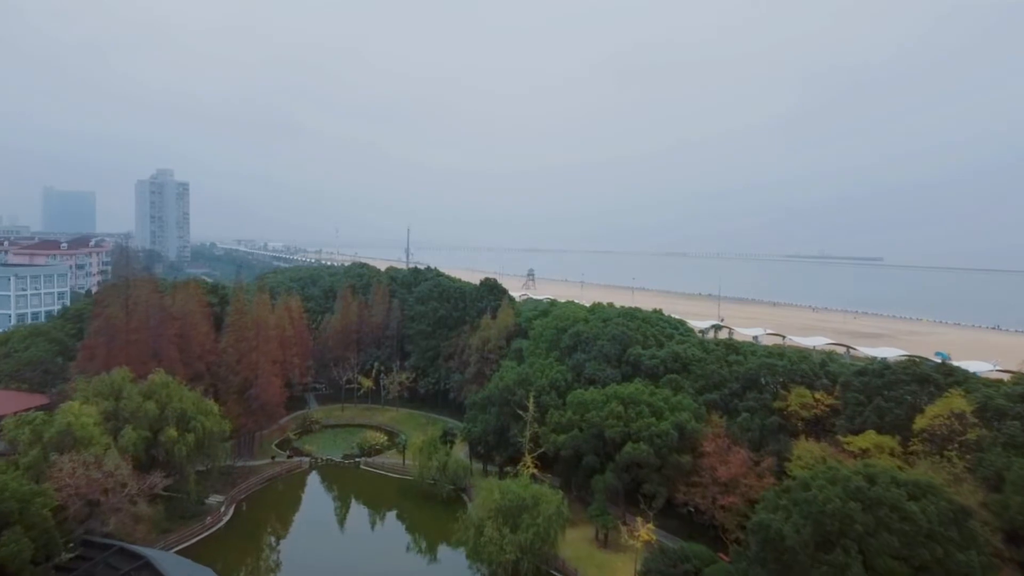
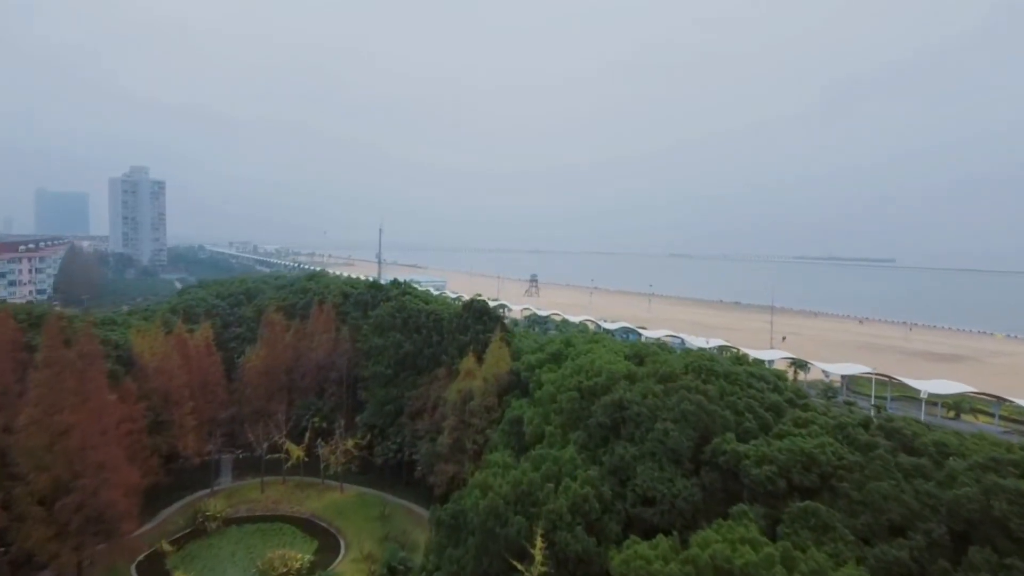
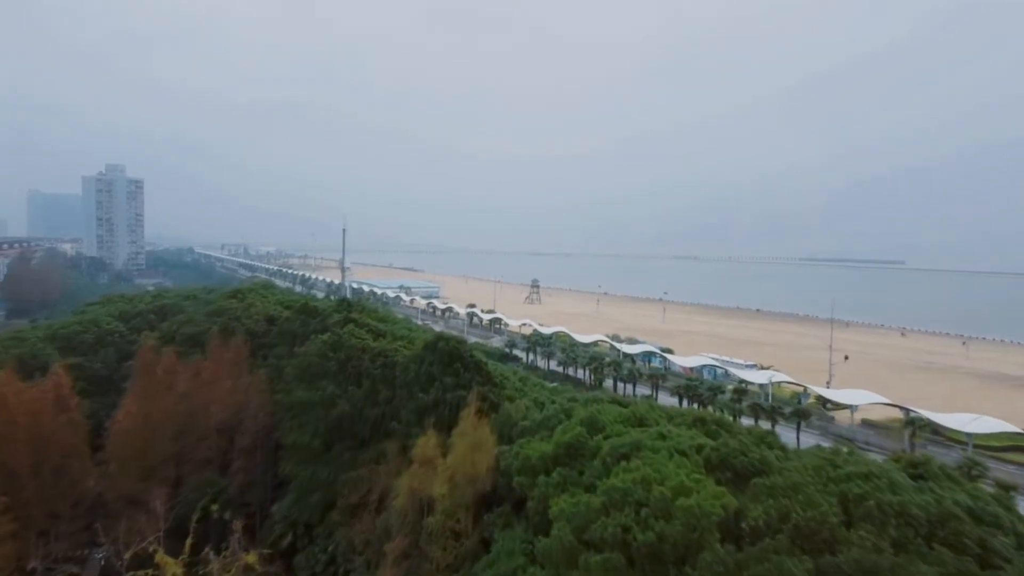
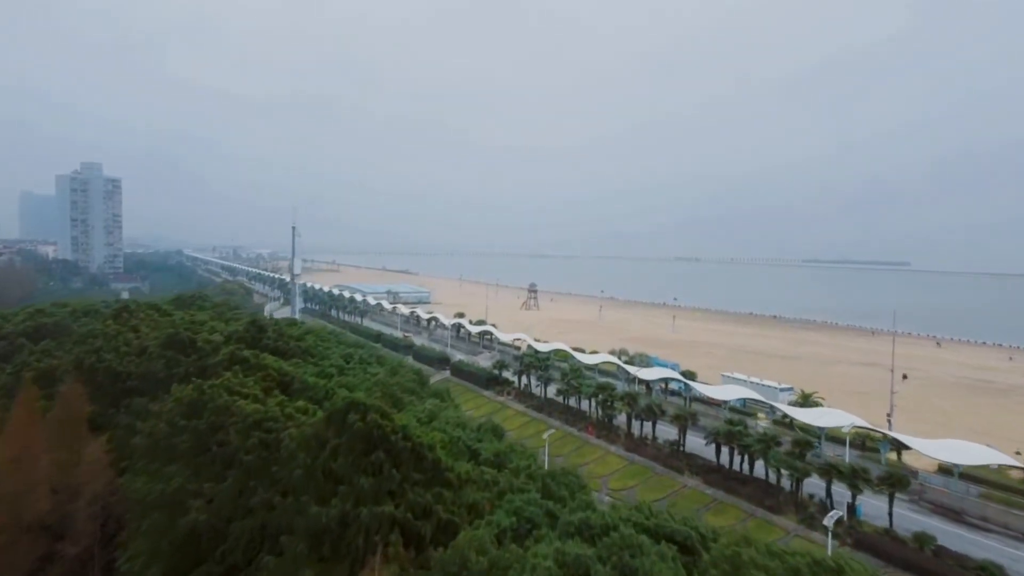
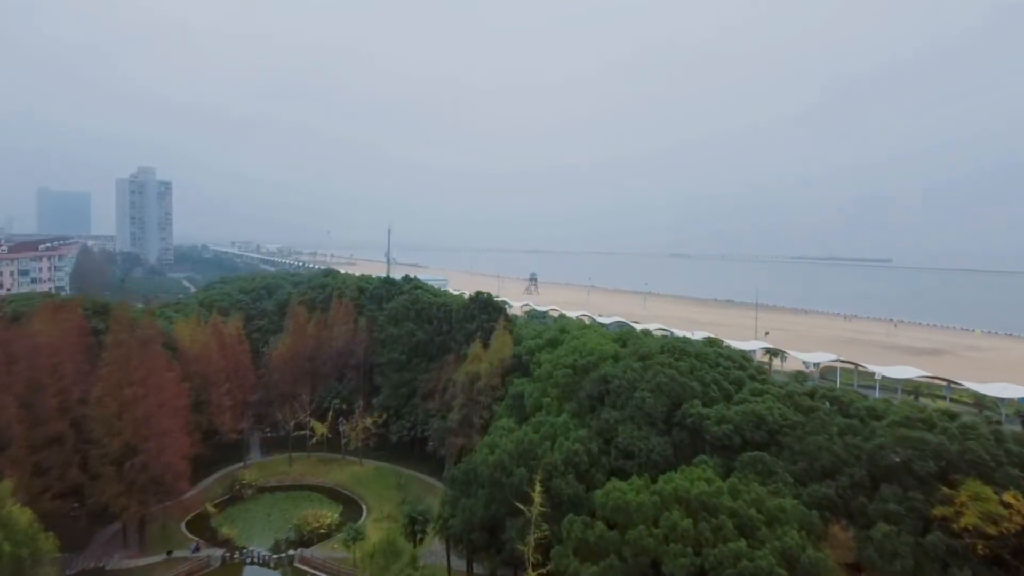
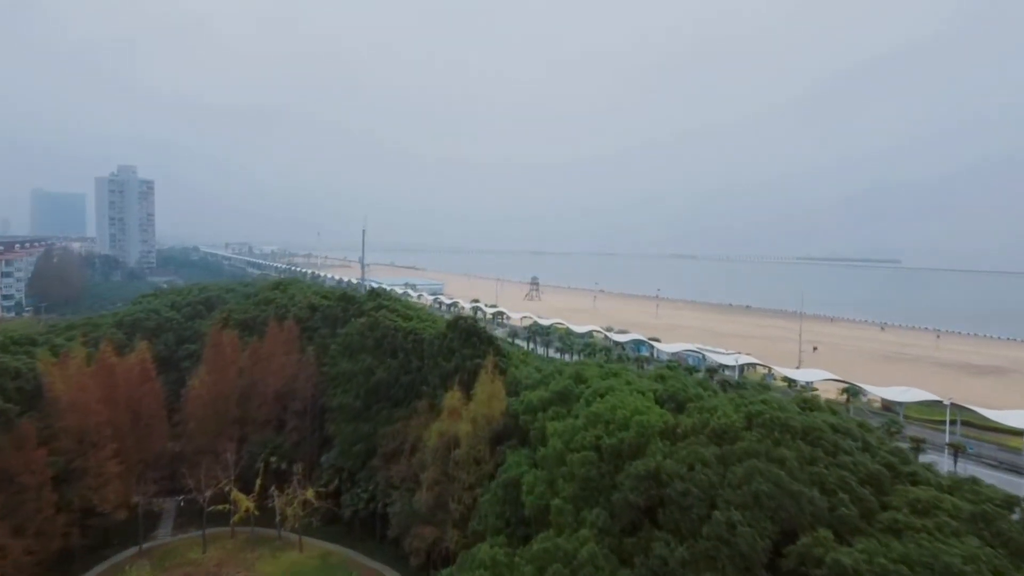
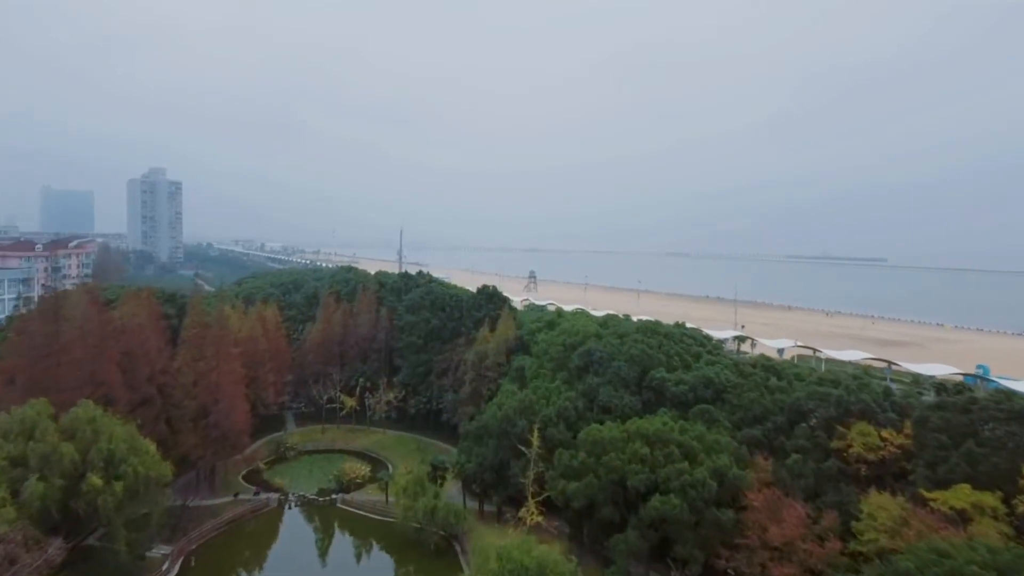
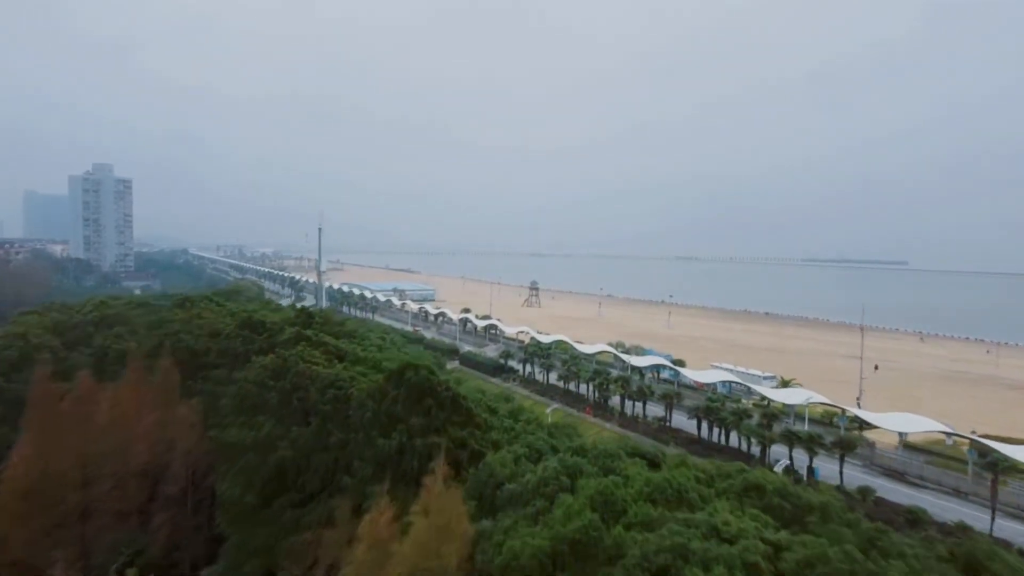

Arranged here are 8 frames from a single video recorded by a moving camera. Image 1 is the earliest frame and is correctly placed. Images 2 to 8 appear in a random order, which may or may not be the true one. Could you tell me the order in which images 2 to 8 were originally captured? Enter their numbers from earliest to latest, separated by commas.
7, 5, 2, 6, 3, 8, 4
